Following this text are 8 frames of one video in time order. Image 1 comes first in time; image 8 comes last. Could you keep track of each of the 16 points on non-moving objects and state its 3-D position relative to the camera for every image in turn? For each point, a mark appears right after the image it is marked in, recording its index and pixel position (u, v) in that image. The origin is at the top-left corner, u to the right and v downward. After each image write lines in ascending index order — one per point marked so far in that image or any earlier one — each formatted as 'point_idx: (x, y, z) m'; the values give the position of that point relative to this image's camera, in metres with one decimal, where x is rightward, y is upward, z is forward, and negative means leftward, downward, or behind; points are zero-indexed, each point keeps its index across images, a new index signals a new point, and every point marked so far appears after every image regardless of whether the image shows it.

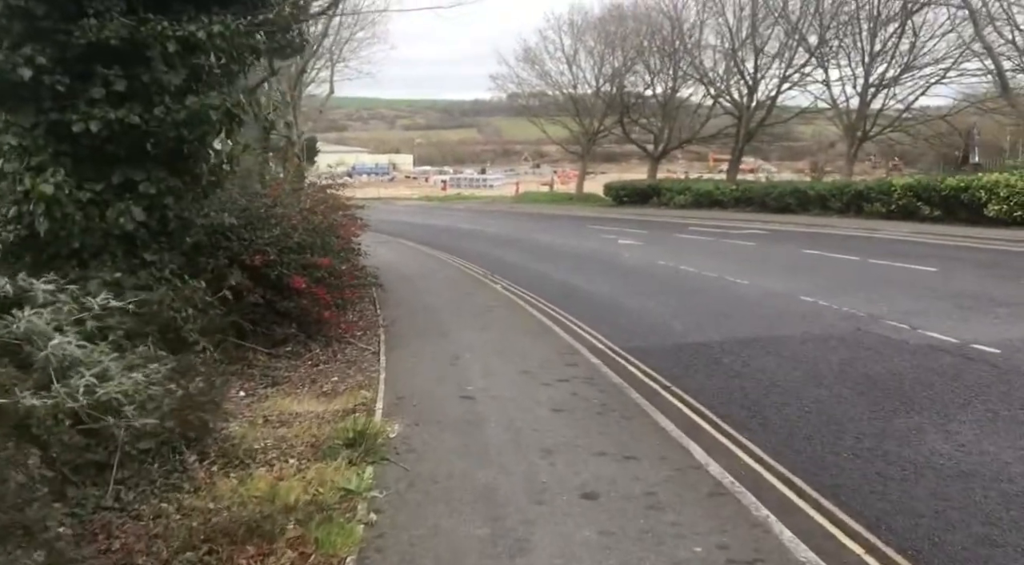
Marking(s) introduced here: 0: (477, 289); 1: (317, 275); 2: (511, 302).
0: (-0.7, -0.1, +14.8) m
1: (-2.5, +0.1, +9.4) m
2: (0.0, -0.4, +13.1) m
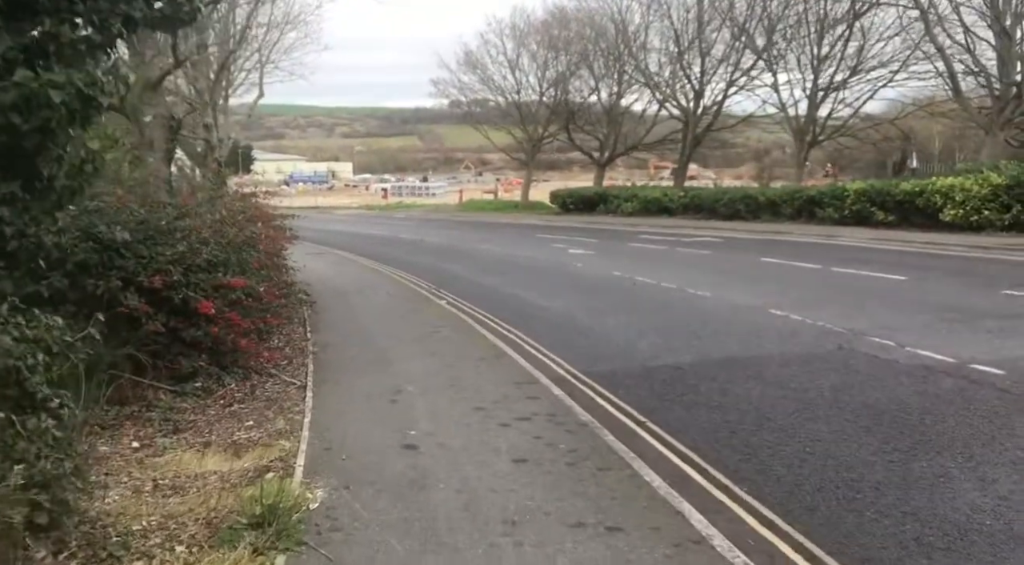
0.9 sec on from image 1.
0: (-1.7, -0.4, +13.6) m
1: (-3.0, -0.1, +8.0) m
2: (-0.9, -0.6, +11.9) m
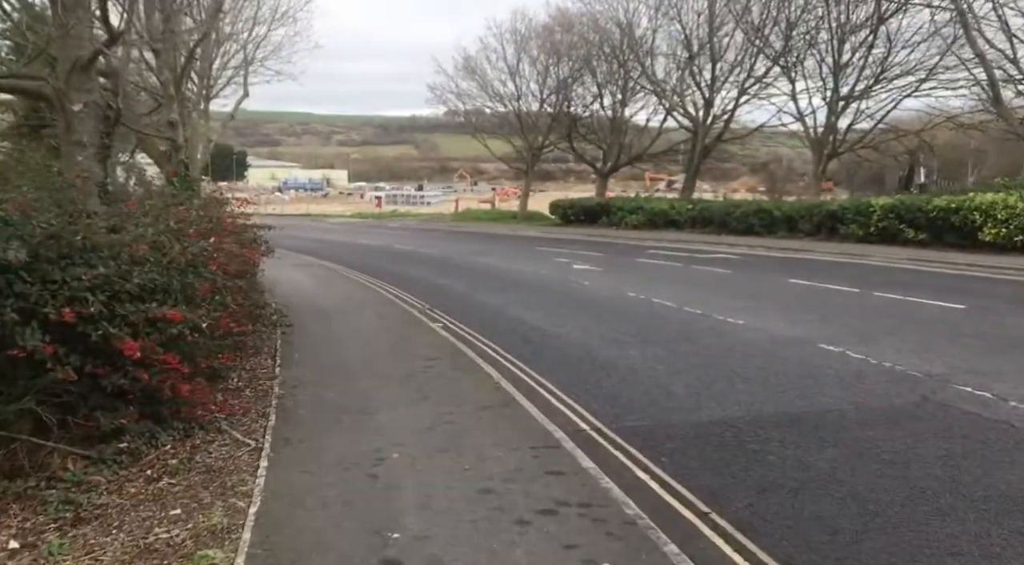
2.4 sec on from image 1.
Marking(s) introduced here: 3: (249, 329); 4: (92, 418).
0: (-1.6, -0.8, +11.9) m
1: (-2.9, -0.4, +6.3) m
2: (-0.8, -1.0, +10.2) m
3: (-3.4, -0.6, +9.4) m
4: (-3.4, -1.1, +5.9) m
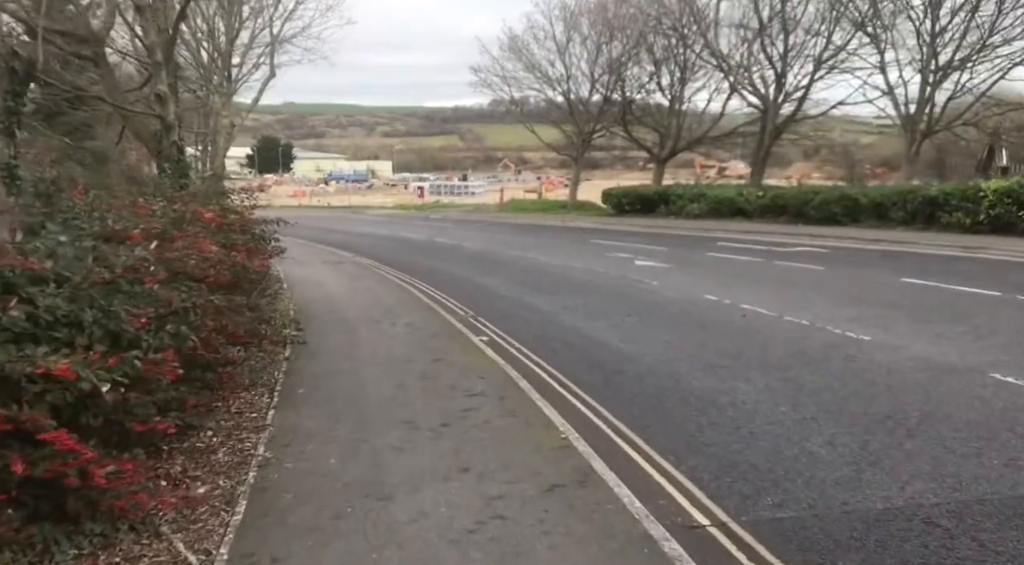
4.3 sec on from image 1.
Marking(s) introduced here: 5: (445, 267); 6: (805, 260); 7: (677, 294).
0: (-0.8, -0.9, +9.6) m
1: (-2.4, -0.6, +4.1) m
2: (-0.1, -1.1, +7.9) m
3: (-2.7, -0.8, +7.3) m
4: (-2.9, -1.3, +3.8) m
5: (-1.8, +0.4, +19.8) m
6: (+7.0, +0.5, +17.8) m
7: (+3.1, -0.2, +14.0) m
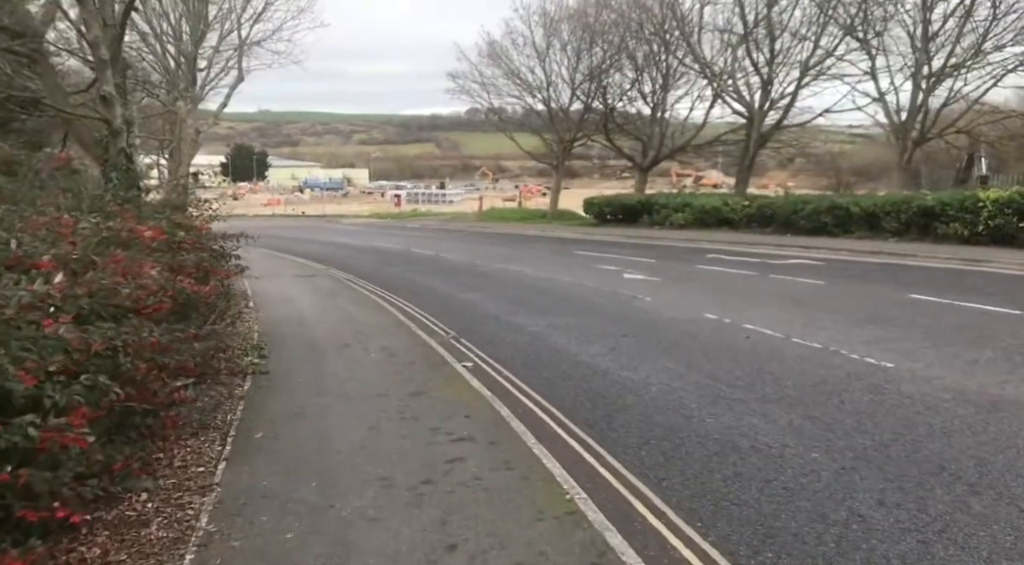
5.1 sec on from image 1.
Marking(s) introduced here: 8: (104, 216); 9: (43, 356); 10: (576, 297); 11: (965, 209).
0: (-0.9, -1.2, +8.6) m
1: (-2.4, -0.8, +3.1) m
2: (-0.2, -1.3, +6.9) m
3: (-2.8, -1.0, +6.2) m
4: (-2.9, -1.5, +2.7) m
5: (-2.2, 0.0, +18.7) m
6: (+6.6, +0.2, +17.1) m
7: (+2.9, -0.5, +13.1) m
8: (-3.7, +0.6, +6.7) m
9: (-2.5, -0.4, +3.9) m
10: (+1.3, -0.3, +15.4) m
11: (+11.9, +1.9, +19.6) m
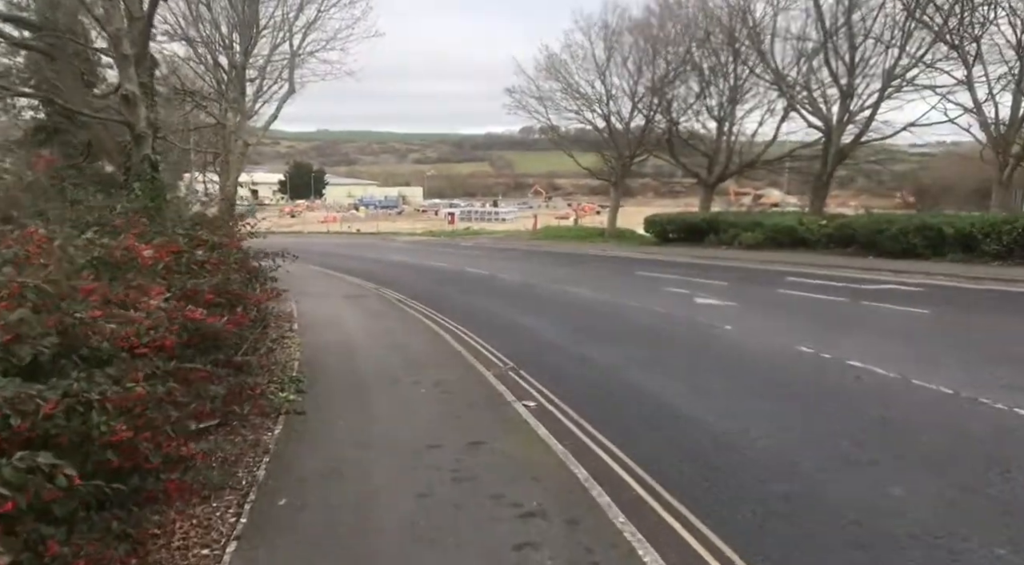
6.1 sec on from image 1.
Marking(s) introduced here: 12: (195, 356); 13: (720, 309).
0: (-0.2, -1.4, +7.3) m
1: (-2.0, -0.9, +1.9) m
2: (+0.4, -1.6, +5.6) m
3: (-2.2, -1.2, +5.0) m
4: (-2.5, -1.6, +1.6) m
5: (-0.8, -0.5, +17.5) m
6: (+7.9, -0.4, +15.2) m
7: (+3.9, -1.0, +11.5) m
8: (-3.1, +0.4, +5.6) m
9: (-2.1, -0.5, +2.7) m
10: (+2.5, -0.8, +13.9) m
11: (+13.3, +1.2, +17.4) m
12: (-2.6, -0.6, +6.1) m
13: (+4.3, -0.6, +15.5) m
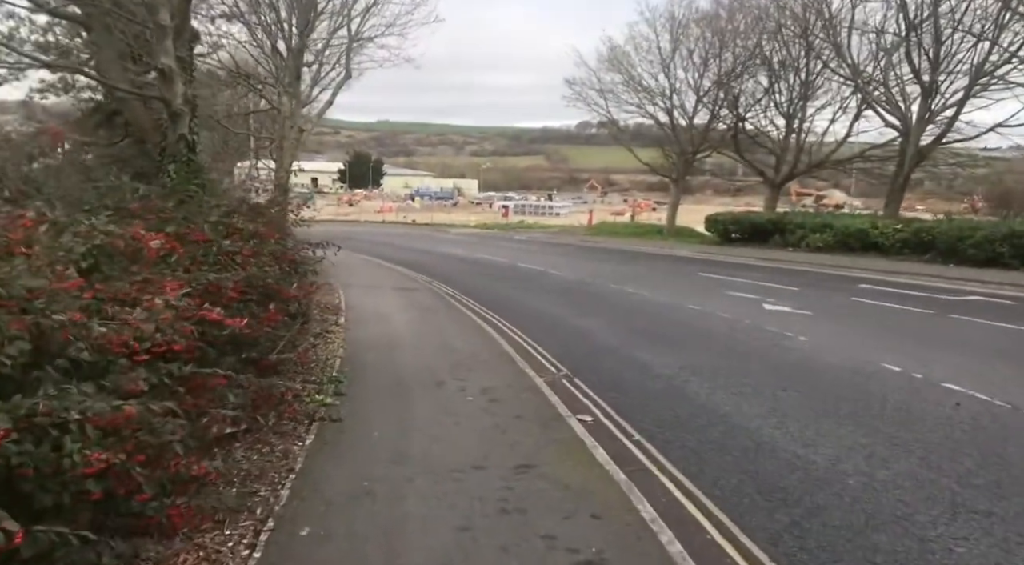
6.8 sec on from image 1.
0: (+0.3, -1.5, +6.5) m
1: (-1.9, -0.9, +1.3) m
2: (+0.8, -1.6, +4.8) m
3: (-1.9, -1.2, +4.4) m
4: (-2.5, -1.6, +1.0) m
5: (+0.4, -0.4, +16.8) m
6: (+9.0, -0.6, +13.9) m
7: (+4.7, -1.1, +10.4) m
8: (-2.6, +0.5, +5.1) m
9: (-1.9, -0.5, +2.1) m
10: (+3.5, -0.8, +12.9) m
11: (+14.6, +0.8, +15.7) m
12: (-2.1, -0.5, +5.5) m
13: (+5.3, -0.7, +14.4) m
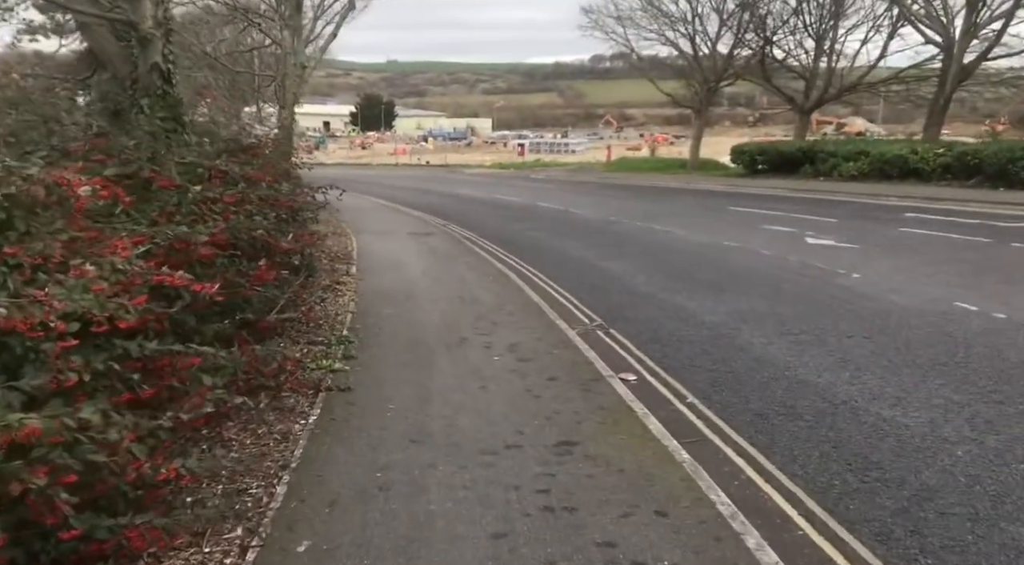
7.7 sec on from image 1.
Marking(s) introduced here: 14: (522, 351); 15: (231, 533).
0: (+0.6, -1.0, +5.6) m
1: (-1.8, -1.0, +0.3) m
2: (+1.0, -1.3, +3.8) m
3: (-1.7, -1.0, +3.5) m
4: (-2.3, -1.7, +0.1) m
5: (+0.9, +0.8, +15.7) m
6: (+9.4, +0.6, +12.6) m
7: (+5.0, -0.2, +9.4) m
8: (-2.4, +0.7, +4.0) m
9: (-1.7, -0.5, +1.1) m
10: (+3.9, +0.2, +11.8) m
11: (+15.0, +2.4, +14.1) m
12: (-1.9, -0.3, +4.5) m
13: (+5.8, +0.5, +13.2) m
14: (+0.1, -0.7, +7.5) m
15: (-1.4, -1.3, +3.9) m
